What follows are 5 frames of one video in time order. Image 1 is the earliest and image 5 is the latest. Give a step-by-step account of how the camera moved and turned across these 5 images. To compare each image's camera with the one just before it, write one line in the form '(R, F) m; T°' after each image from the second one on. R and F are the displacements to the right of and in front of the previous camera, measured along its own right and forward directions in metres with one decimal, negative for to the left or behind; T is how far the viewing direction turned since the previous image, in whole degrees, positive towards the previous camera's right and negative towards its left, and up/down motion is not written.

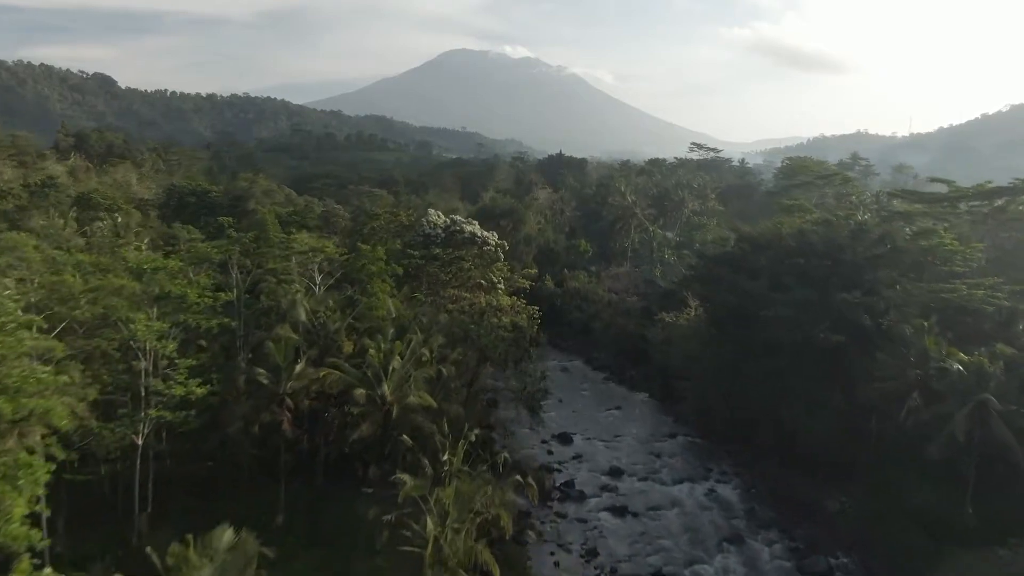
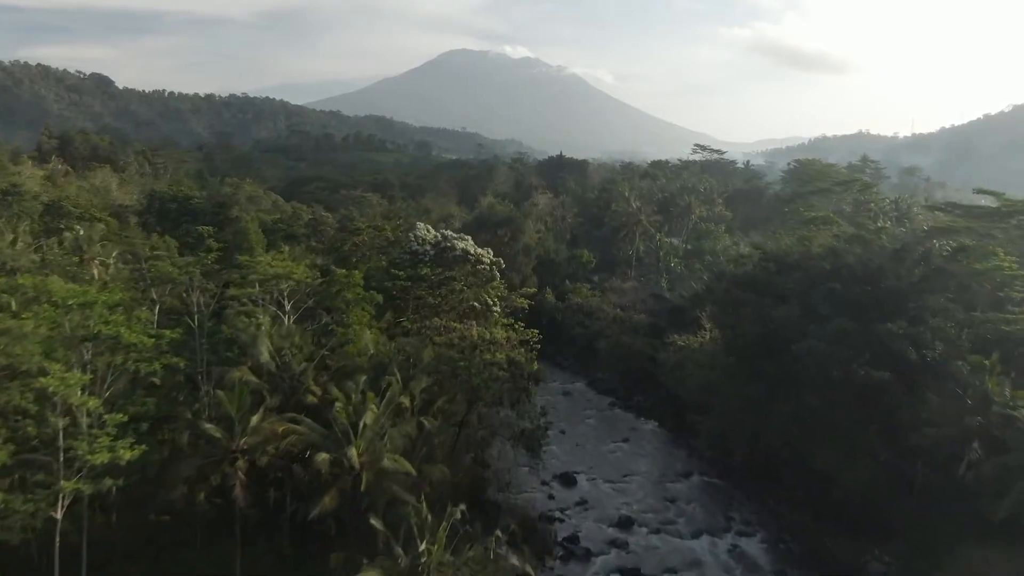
(+0.1, +2.1) m; 0°
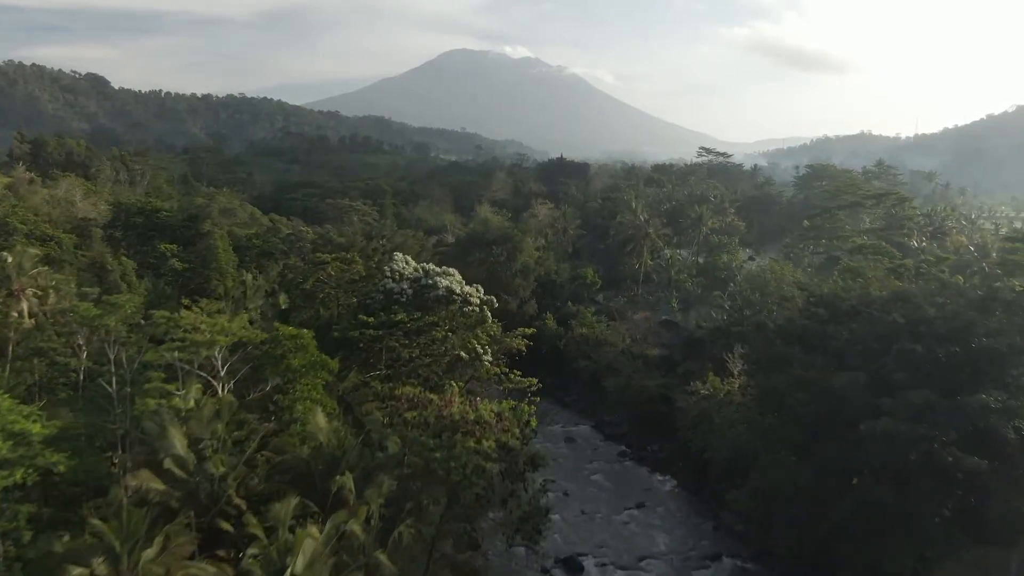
(+0.1, +3.2) m; 0°
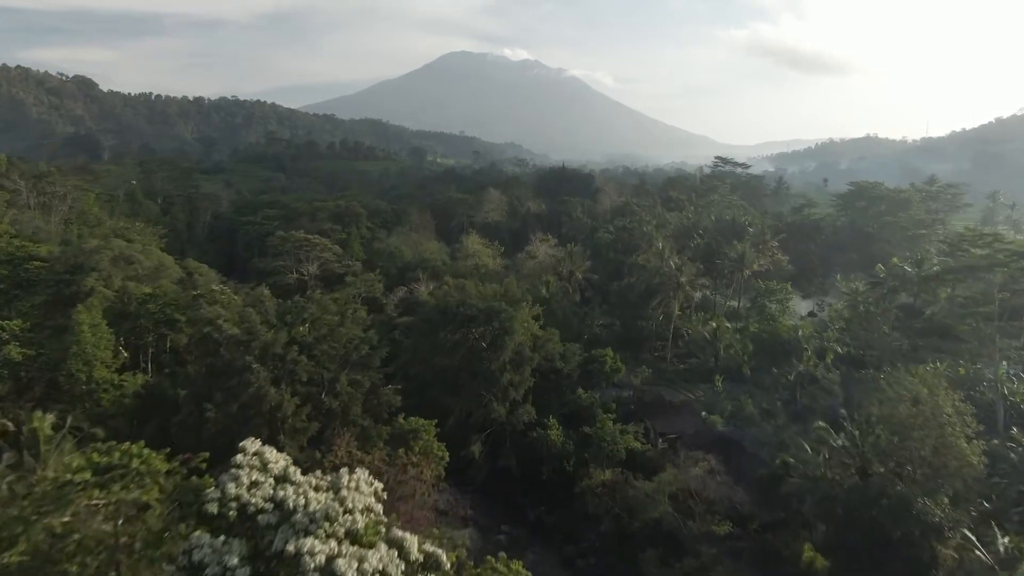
(+0.3, +9.0) m; 0°
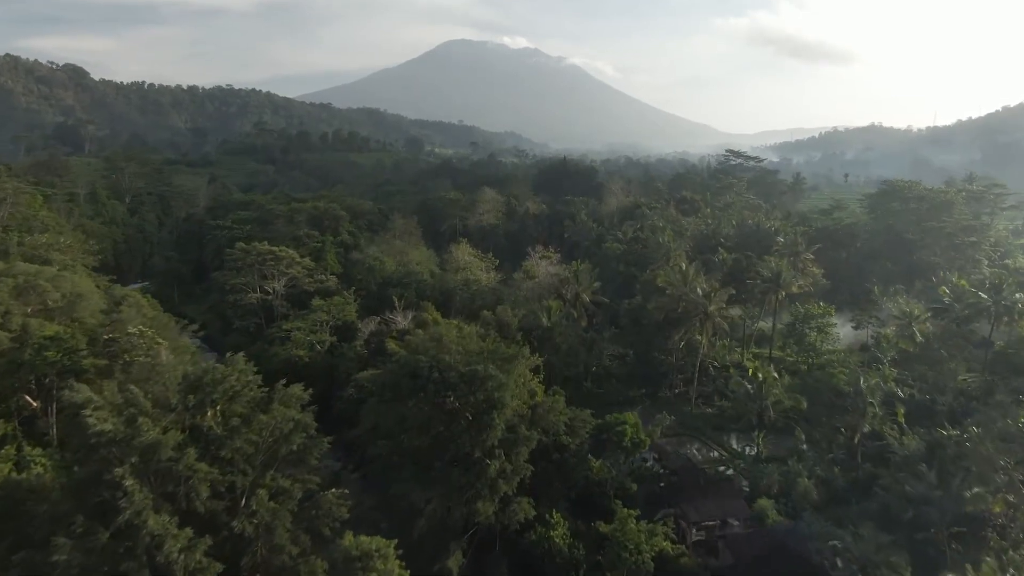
(+0.2, +5.1) m; 0°
